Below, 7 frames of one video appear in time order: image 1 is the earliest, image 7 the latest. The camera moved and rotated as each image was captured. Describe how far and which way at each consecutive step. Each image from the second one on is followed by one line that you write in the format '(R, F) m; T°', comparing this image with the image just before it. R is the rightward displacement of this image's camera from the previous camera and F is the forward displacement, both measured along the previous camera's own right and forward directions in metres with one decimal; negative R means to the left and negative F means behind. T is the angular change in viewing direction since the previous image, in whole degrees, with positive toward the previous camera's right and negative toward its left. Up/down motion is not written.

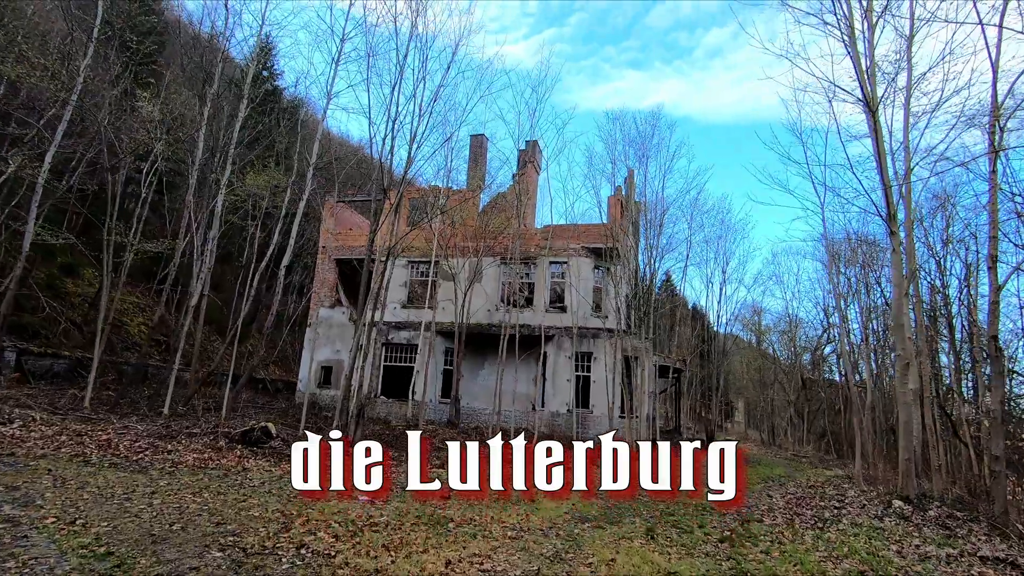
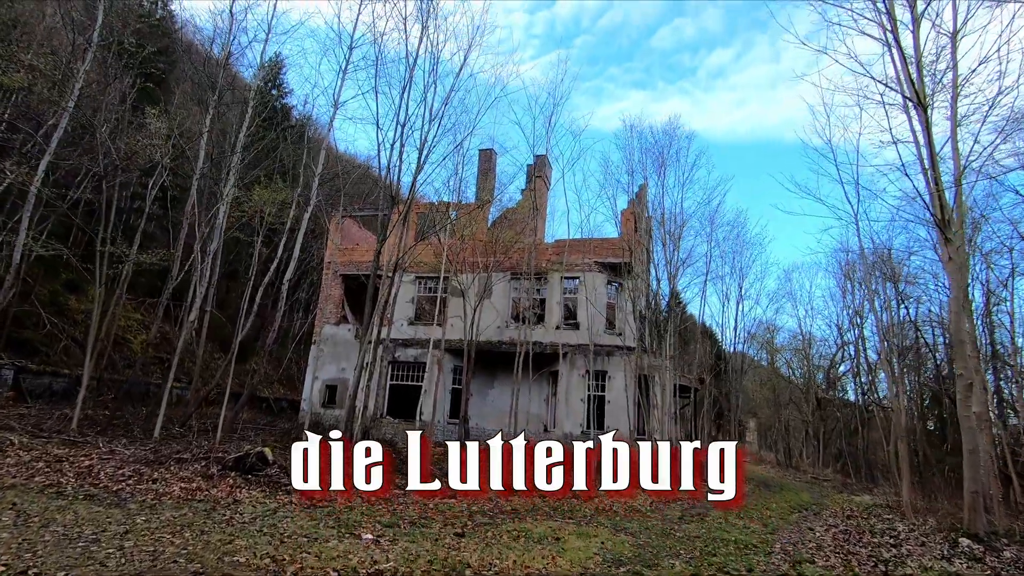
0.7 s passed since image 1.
(-0.1, +0.6) m; -1°
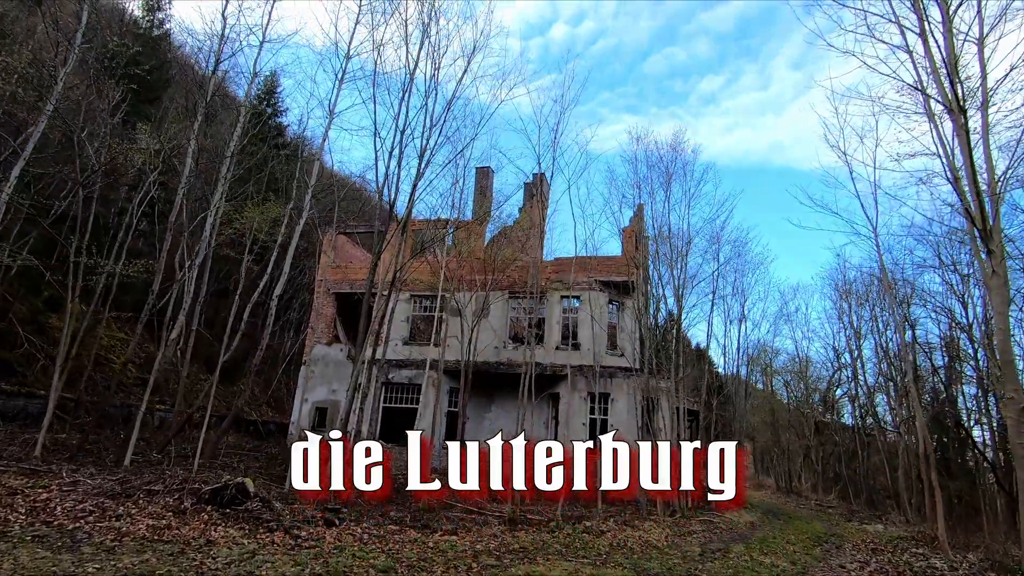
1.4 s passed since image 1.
(-0.2, +0.5) m; +1°
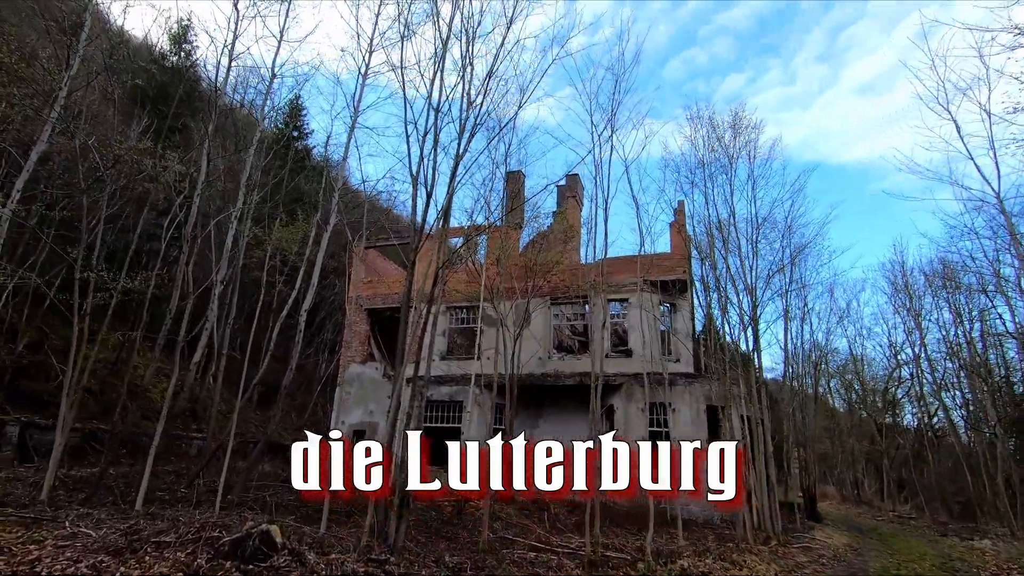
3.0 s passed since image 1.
(-0.4, +1.1) m; -3°
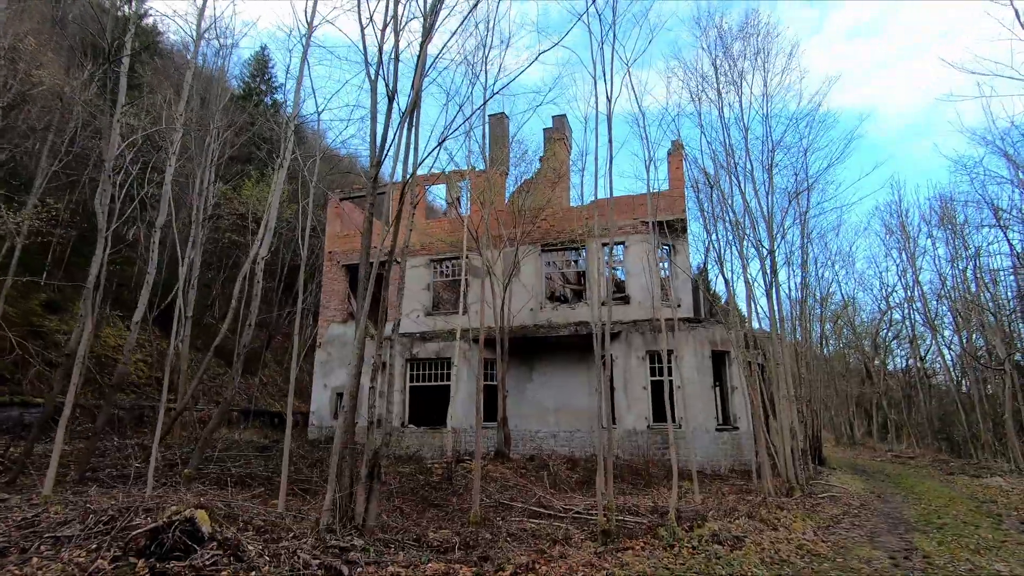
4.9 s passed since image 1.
(0.0, +1.1) m; +1°
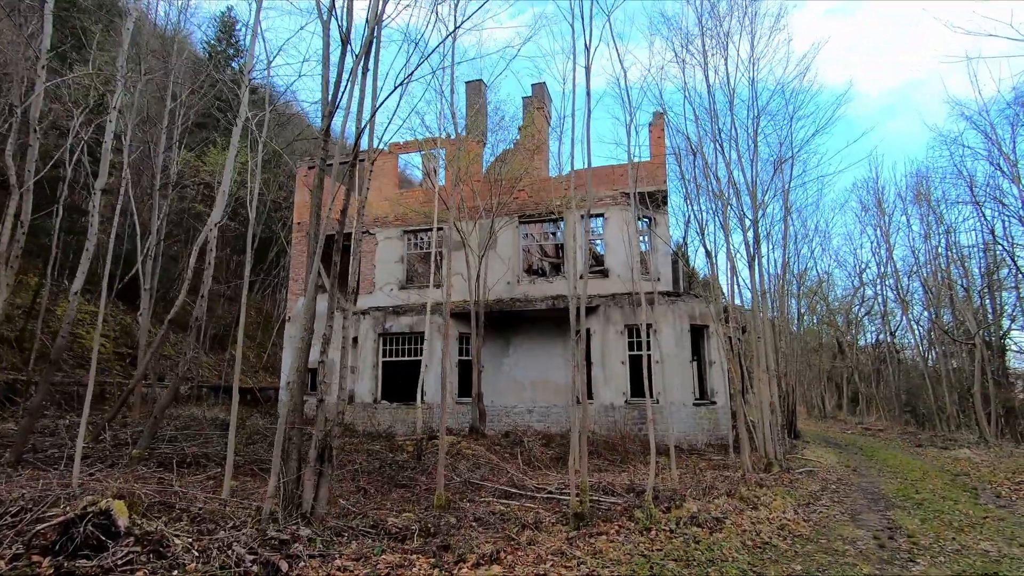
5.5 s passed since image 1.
(+0.1, +0.4) m; +2°
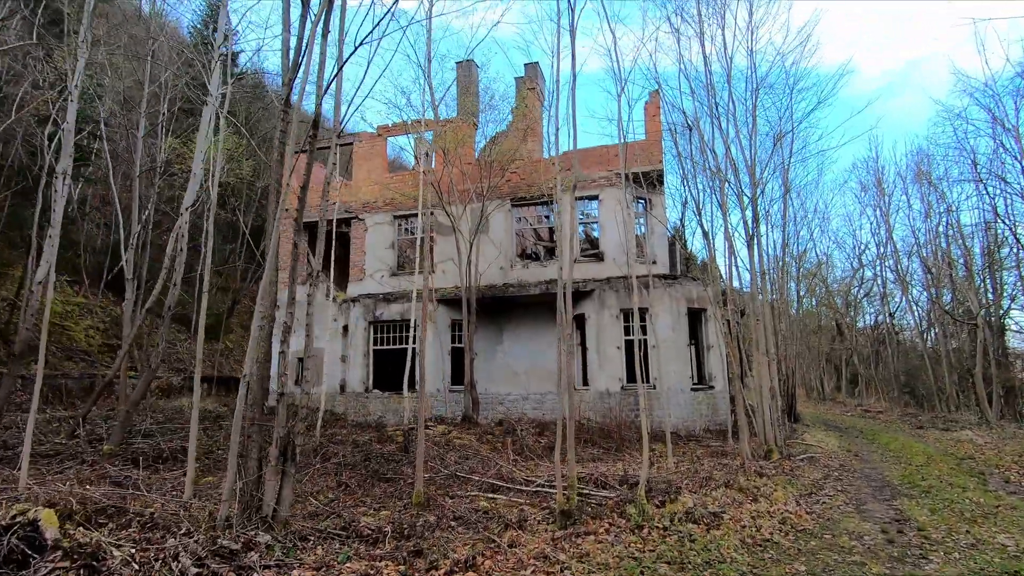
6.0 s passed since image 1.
(+0.1, +0.3) m; 0°
